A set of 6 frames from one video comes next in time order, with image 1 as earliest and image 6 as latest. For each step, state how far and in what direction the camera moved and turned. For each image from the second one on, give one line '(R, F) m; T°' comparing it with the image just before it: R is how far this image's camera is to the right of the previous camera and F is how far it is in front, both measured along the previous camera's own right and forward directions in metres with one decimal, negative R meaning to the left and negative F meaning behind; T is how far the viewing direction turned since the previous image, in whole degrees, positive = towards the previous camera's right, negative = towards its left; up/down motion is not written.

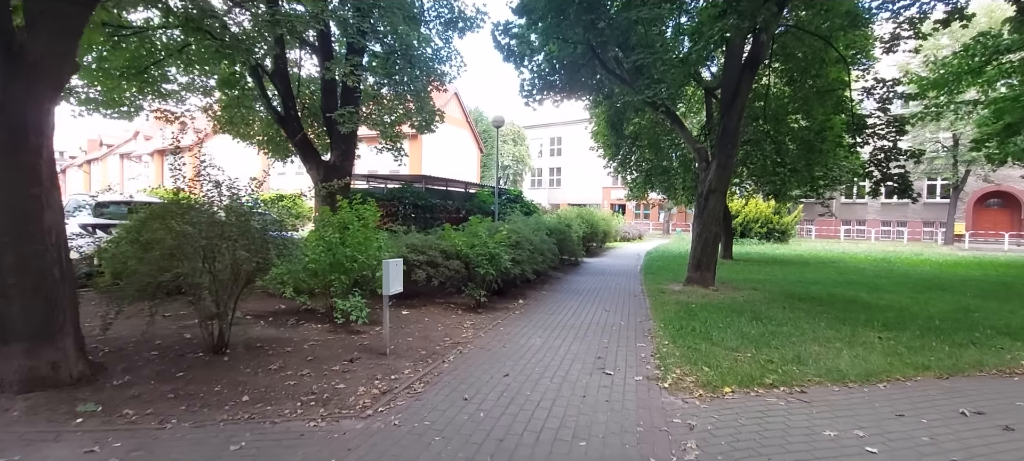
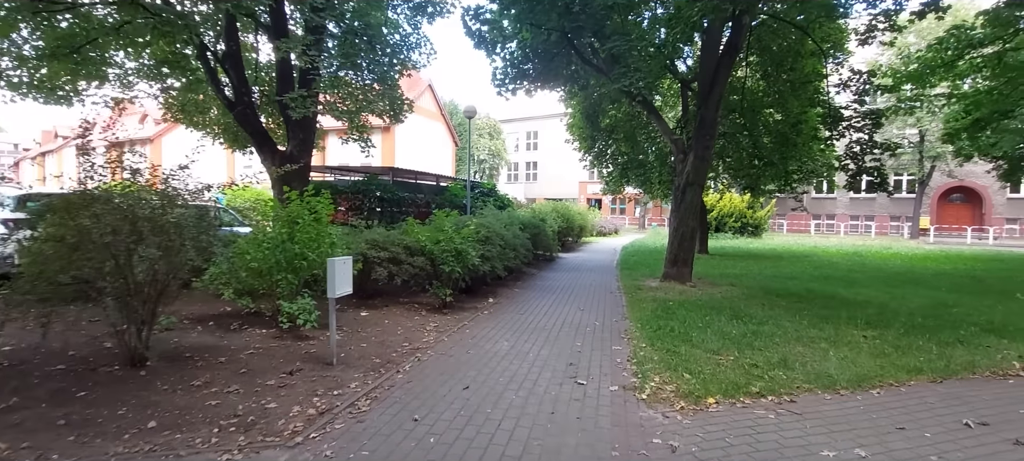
(+0.1, +0.6) m; +3°
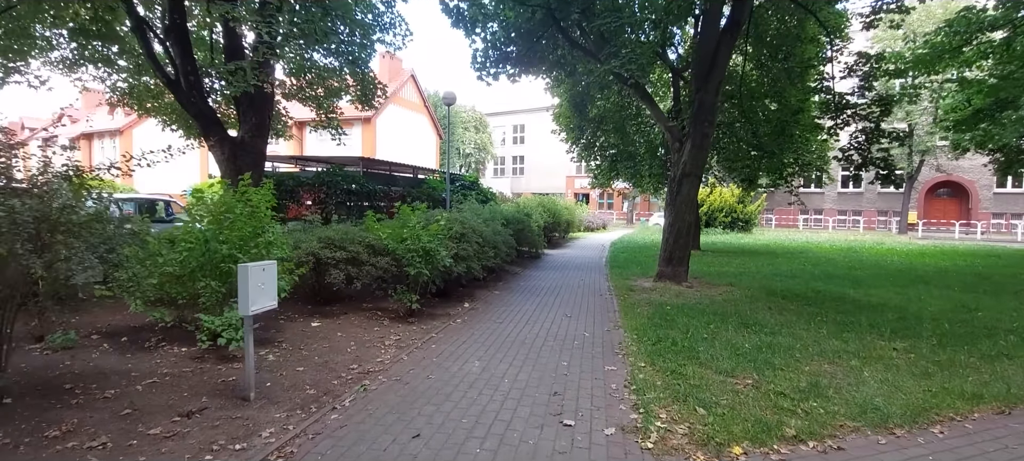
(+0.2, +1.1) m; +1°
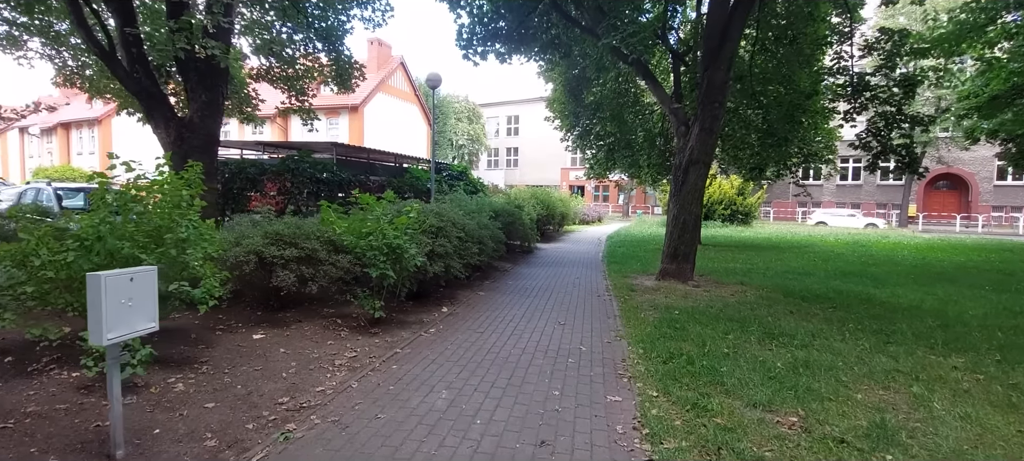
(+0.1, +1.1) m; +1°
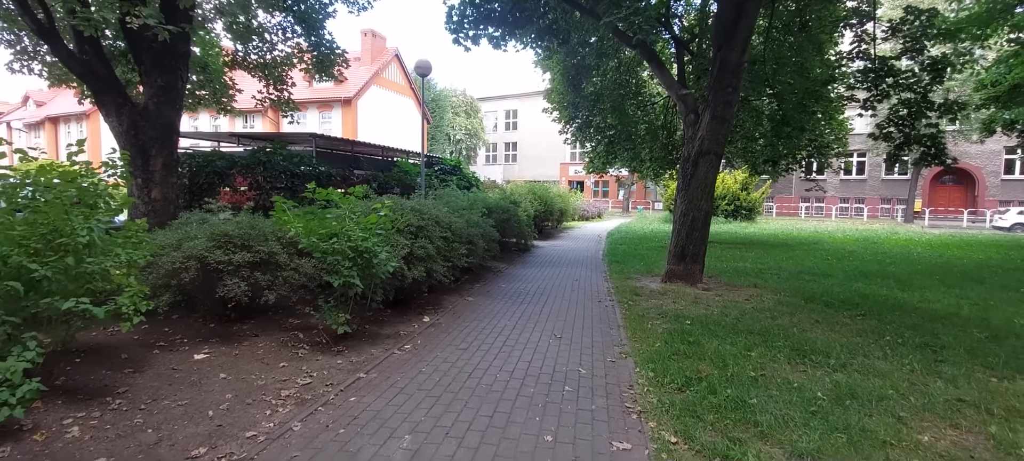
(+0.1, +0.9) m; 0°
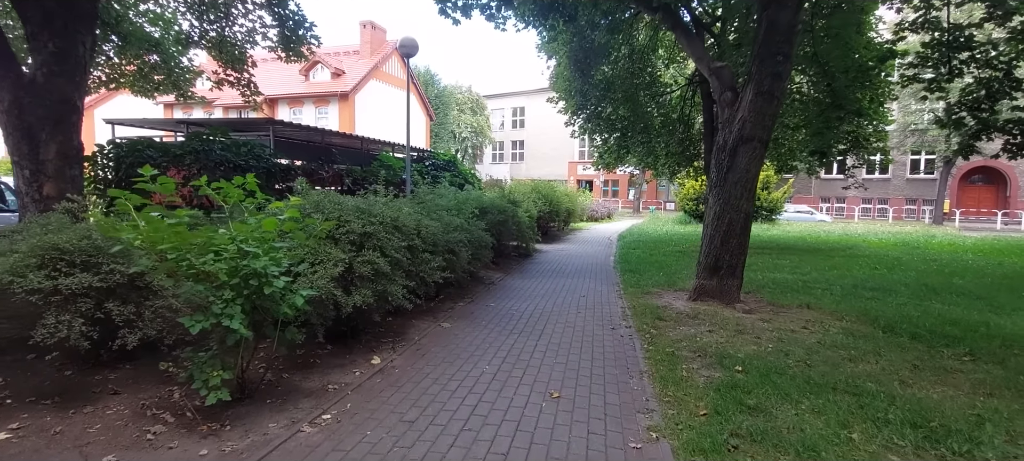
(+0.2, +1.8) m; -1°
